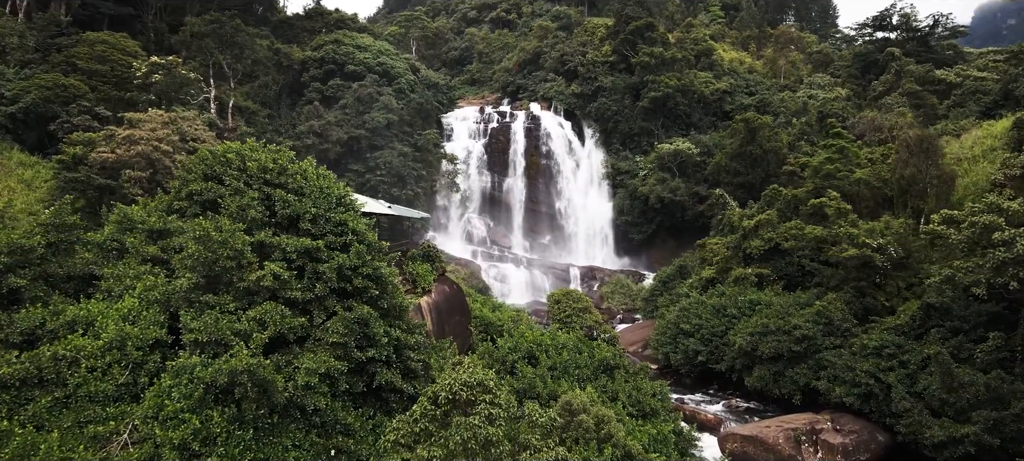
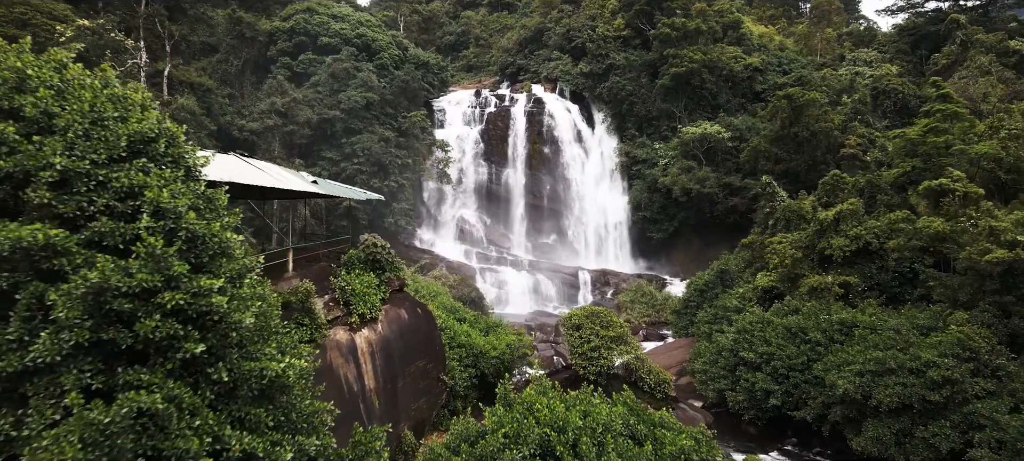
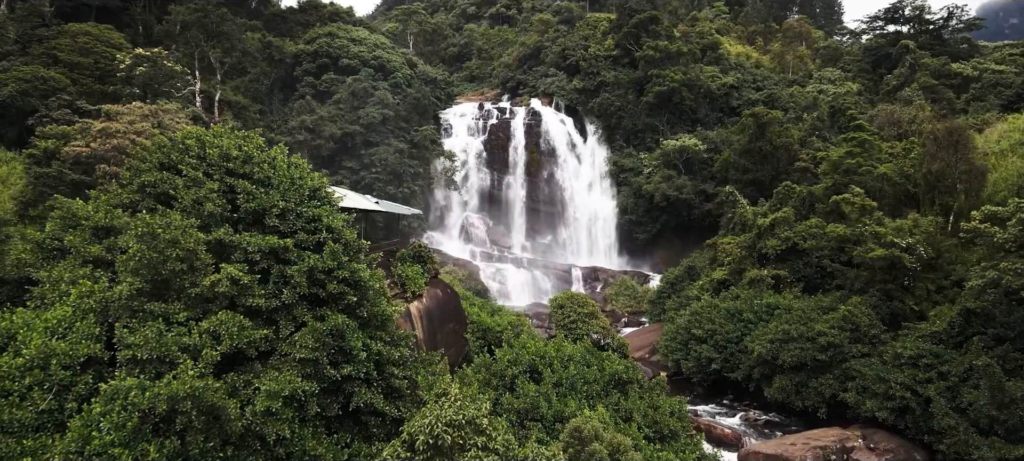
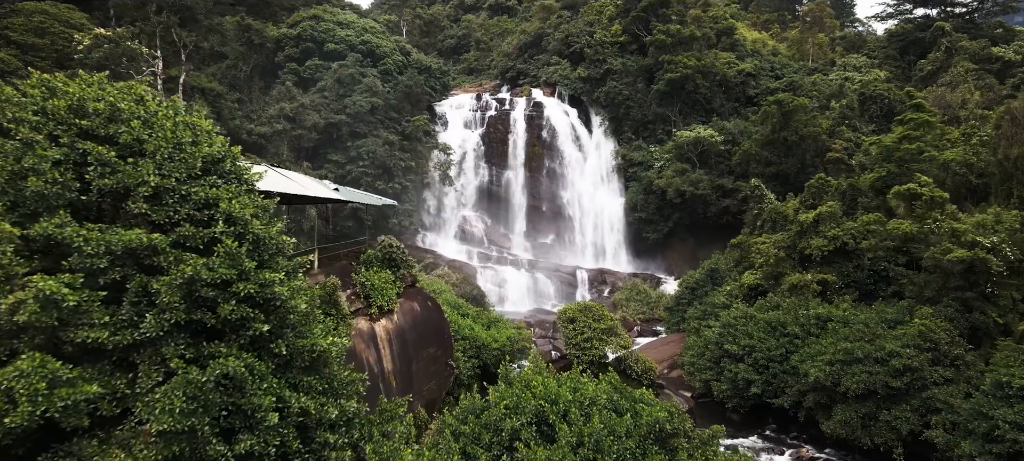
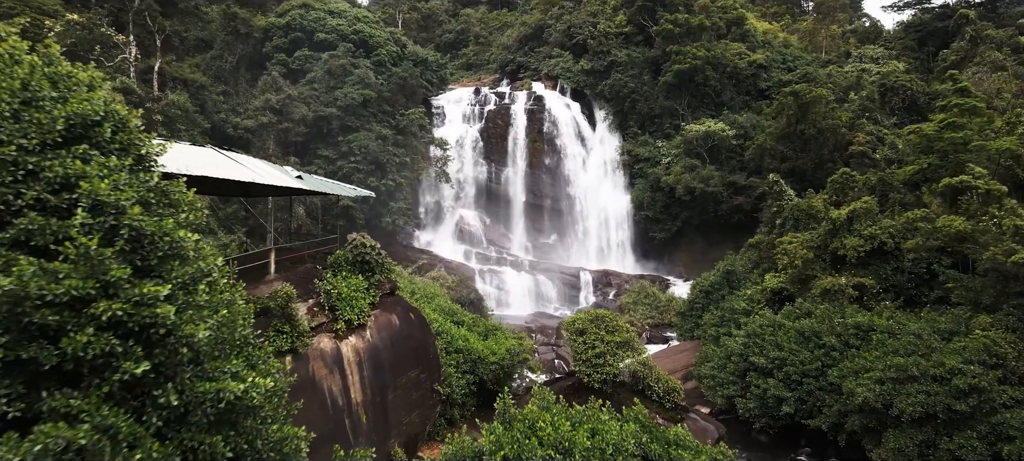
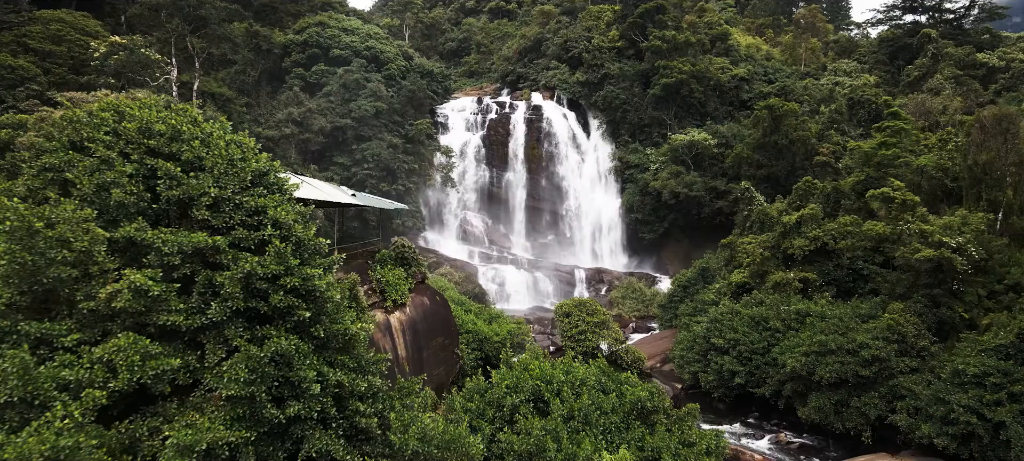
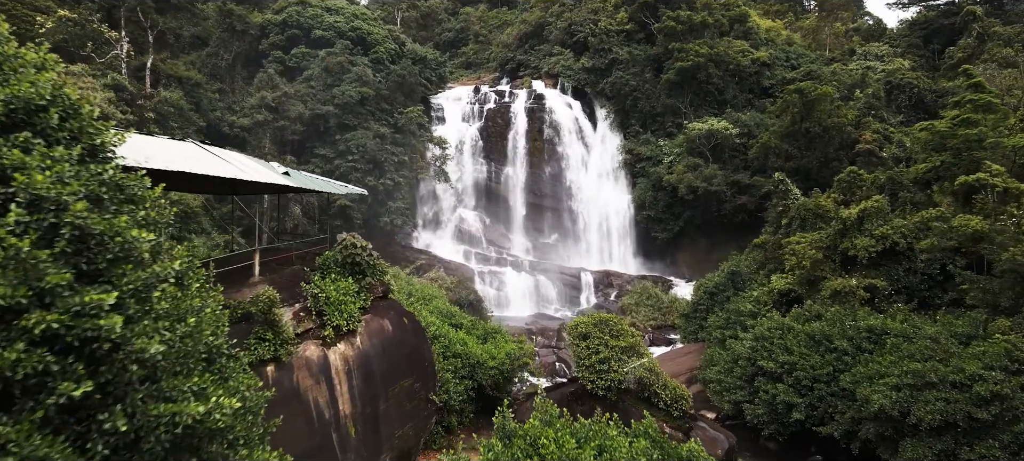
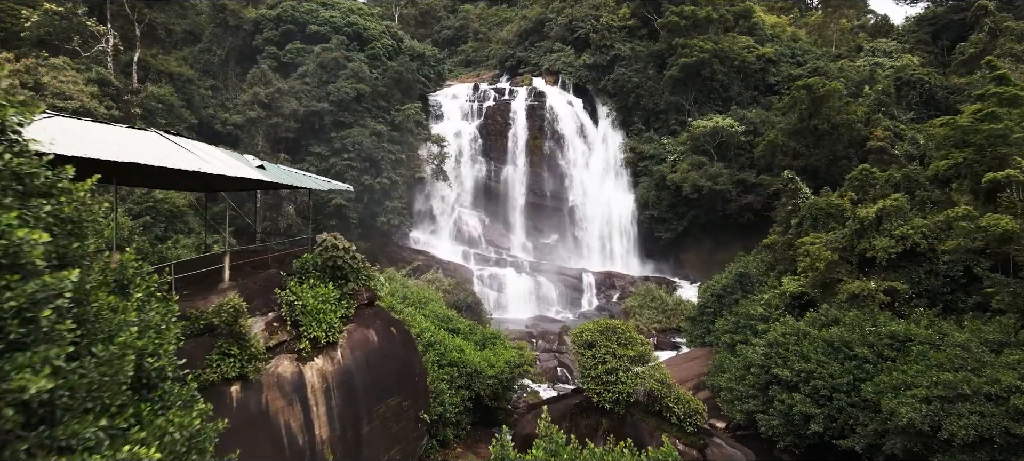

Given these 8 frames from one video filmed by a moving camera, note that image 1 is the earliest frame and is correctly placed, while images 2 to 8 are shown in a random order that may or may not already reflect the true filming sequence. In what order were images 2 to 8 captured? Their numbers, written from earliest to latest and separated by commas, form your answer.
3, 6, 4, 2, 5, 7, 8
